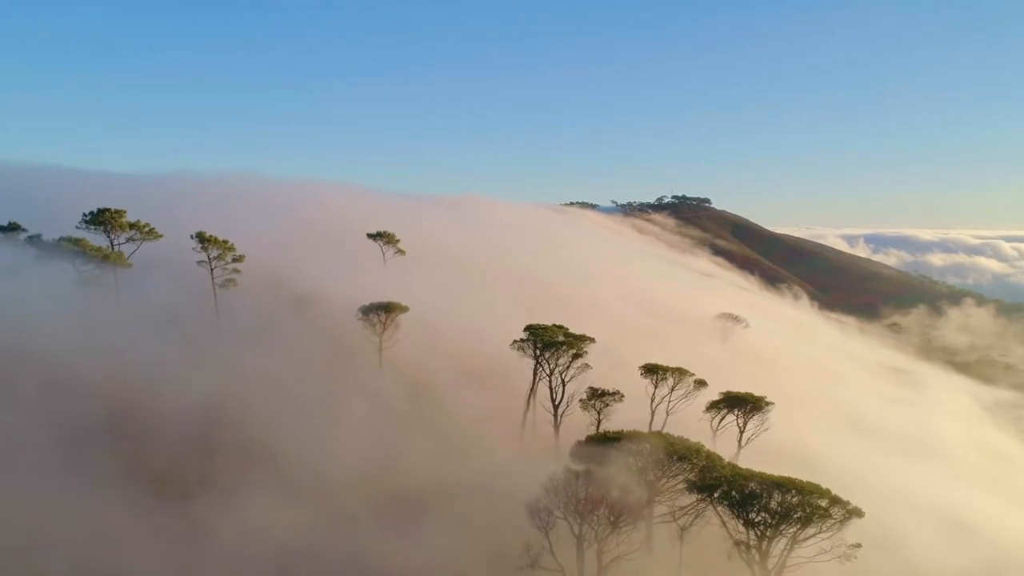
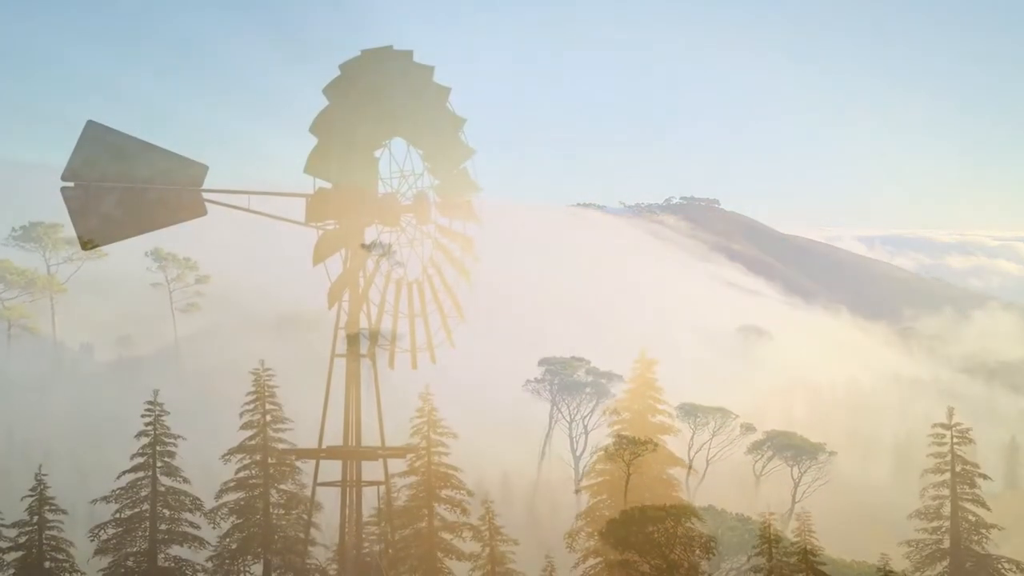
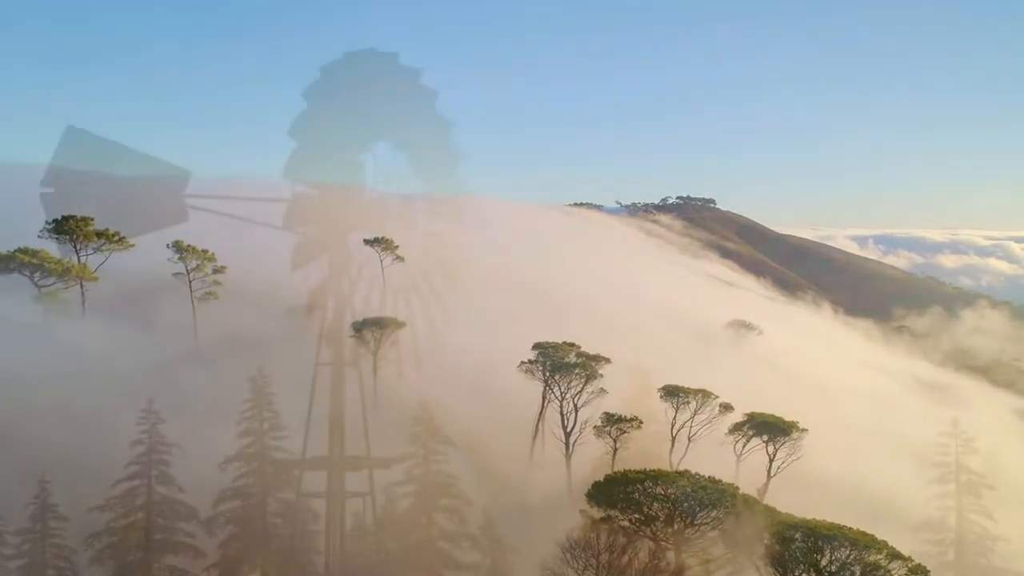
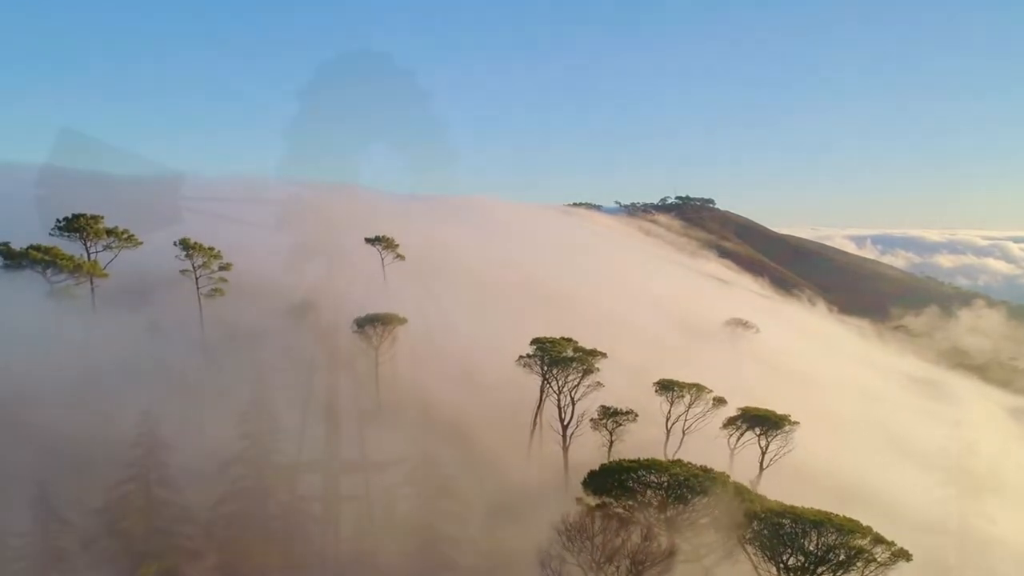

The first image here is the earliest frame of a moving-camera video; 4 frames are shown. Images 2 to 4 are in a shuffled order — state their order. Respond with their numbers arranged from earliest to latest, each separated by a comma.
4, 3, 2
